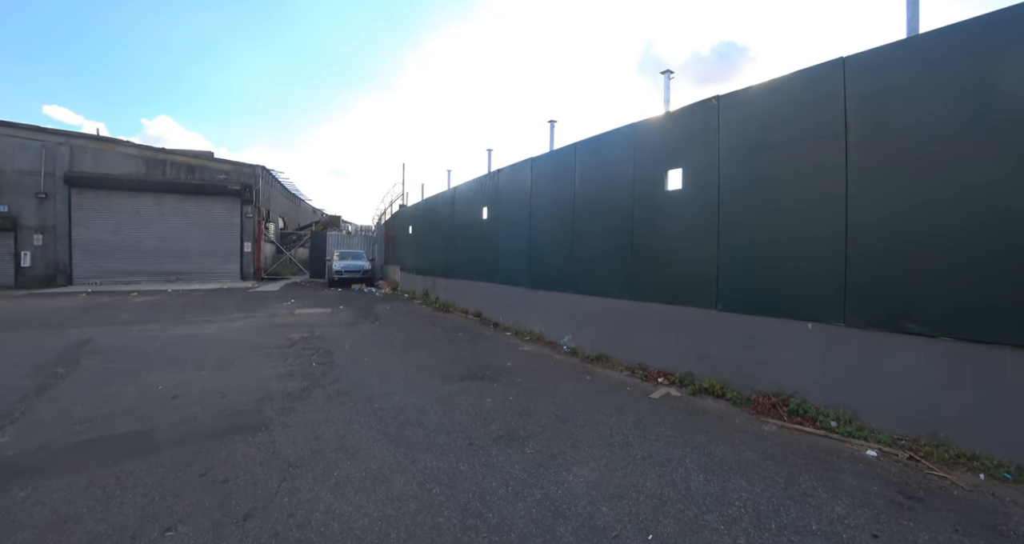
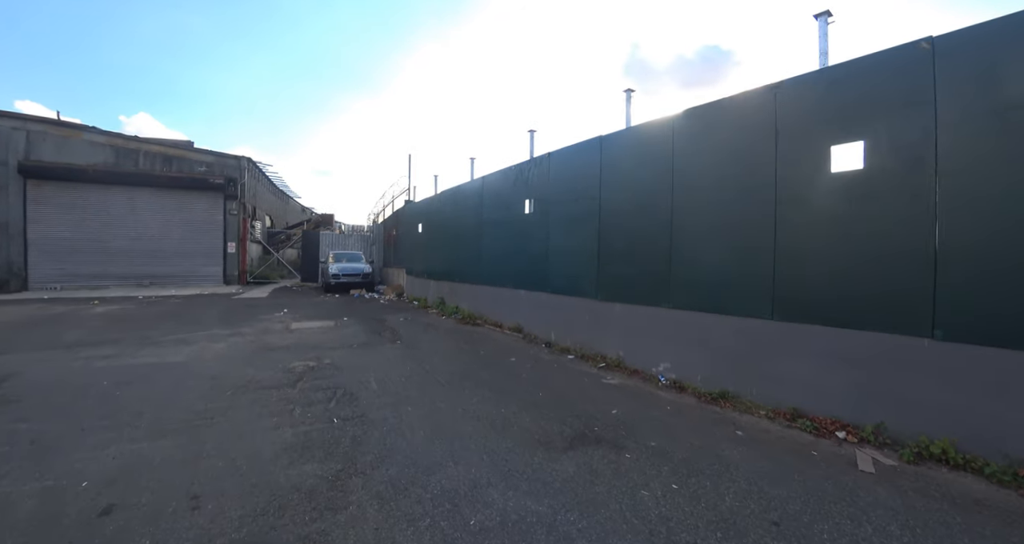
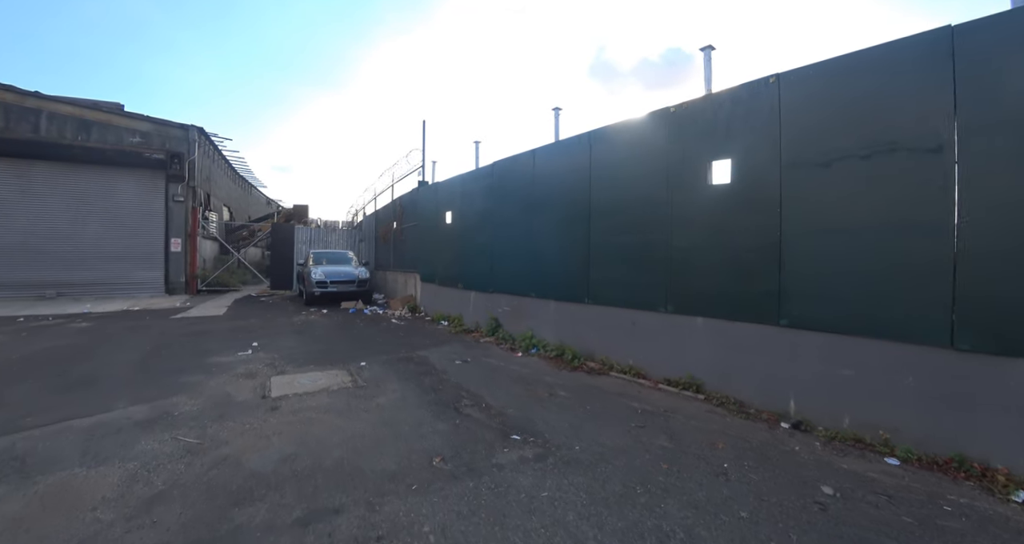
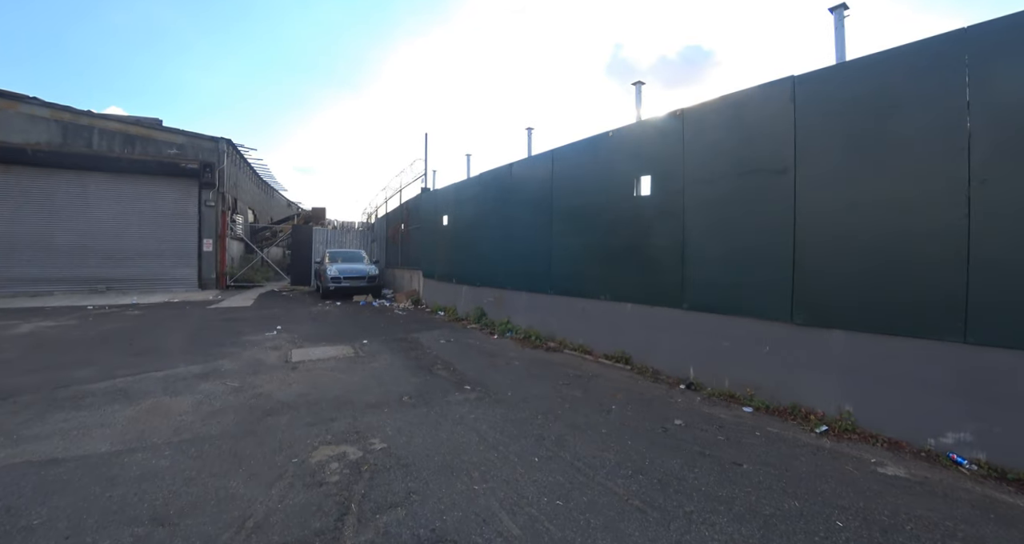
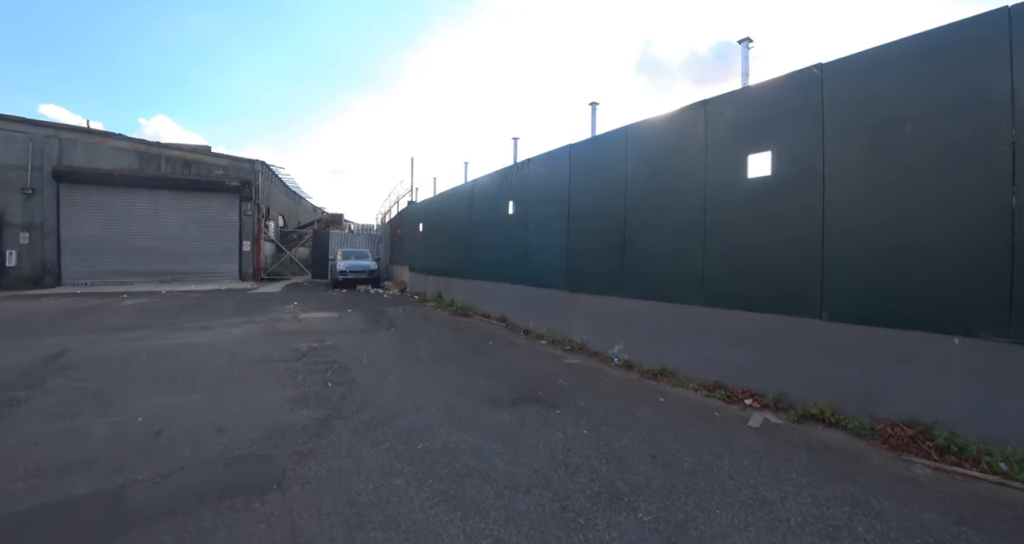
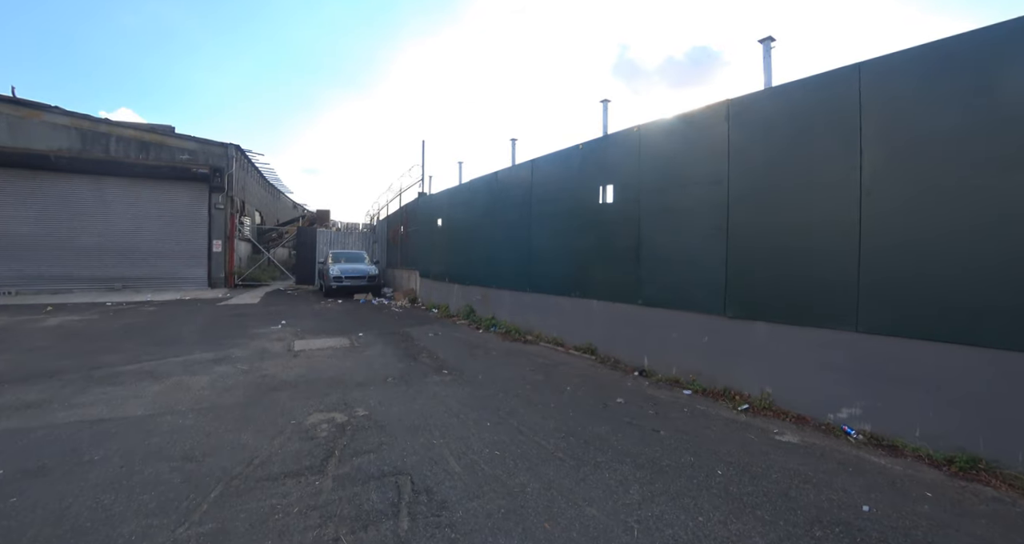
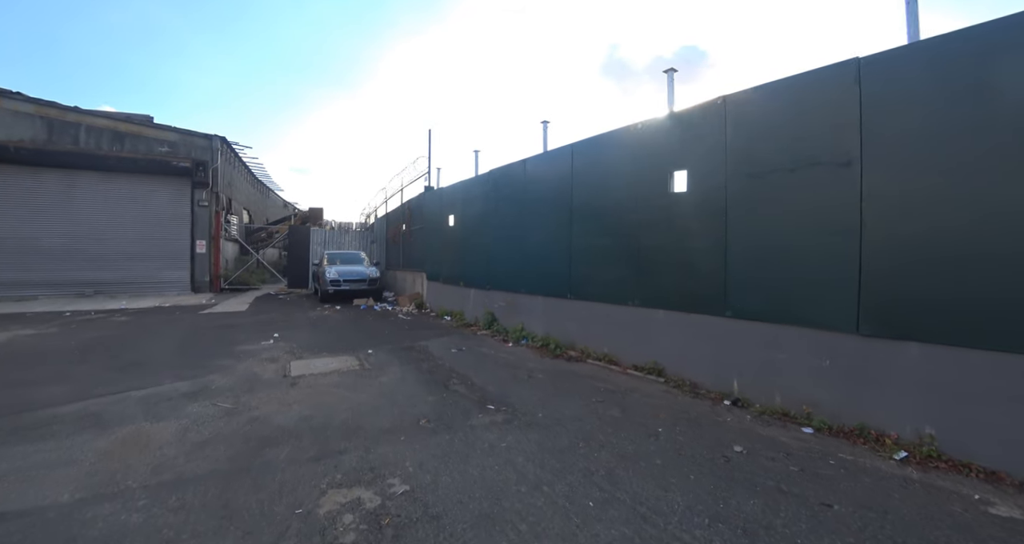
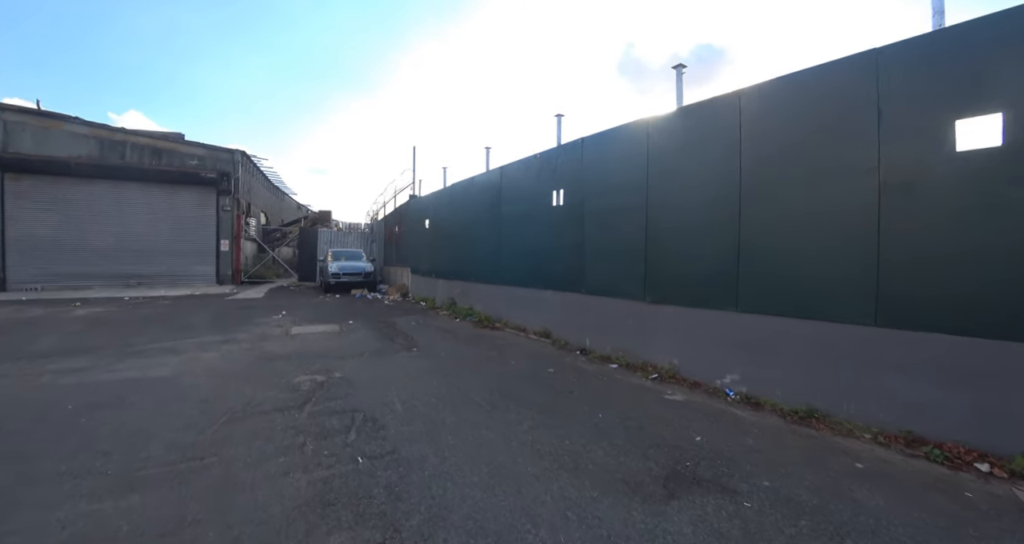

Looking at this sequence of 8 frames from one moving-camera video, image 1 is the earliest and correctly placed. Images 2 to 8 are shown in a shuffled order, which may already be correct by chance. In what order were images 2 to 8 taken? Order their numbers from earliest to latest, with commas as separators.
5, 2, 8, 6, 4, 7, 3
